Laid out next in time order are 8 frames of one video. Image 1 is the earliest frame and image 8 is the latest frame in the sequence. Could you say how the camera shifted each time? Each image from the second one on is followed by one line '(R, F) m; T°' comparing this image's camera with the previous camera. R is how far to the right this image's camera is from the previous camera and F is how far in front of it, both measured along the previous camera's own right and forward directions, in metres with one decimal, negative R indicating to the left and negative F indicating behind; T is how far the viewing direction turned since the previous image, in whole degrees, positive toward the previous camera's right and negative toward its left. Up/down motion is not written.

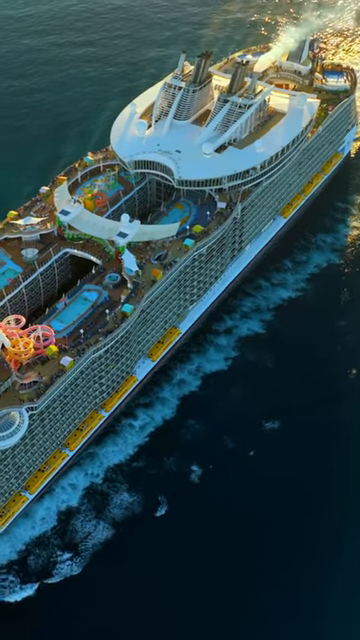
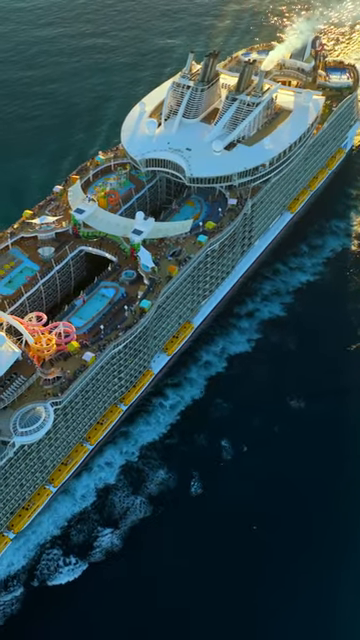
(-2.3, -1.6) m; +1°
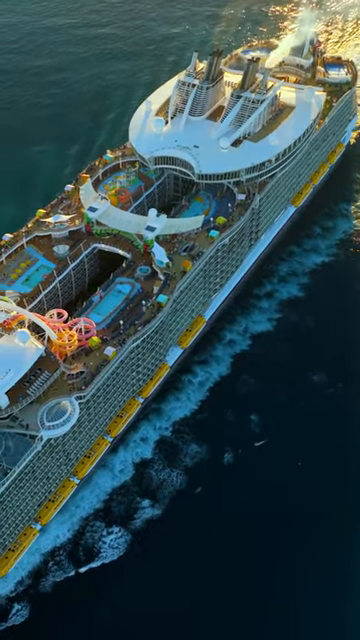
(-2.8, -1.8) m; +1°
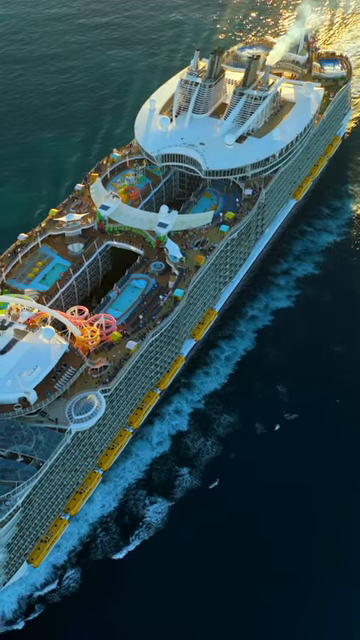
(-3.4, -2.0) m; +2°
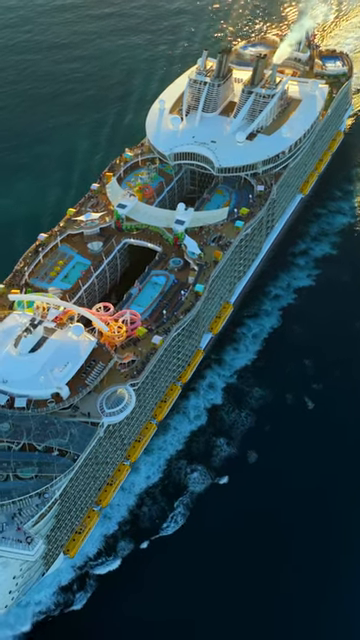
(-3.6, -1.9) m; +1°
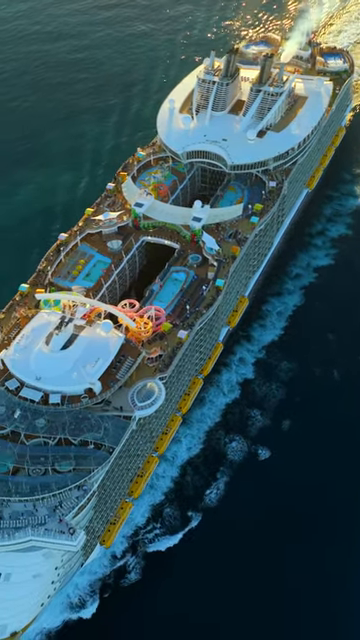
(-3.8, -2.0) m; +1°
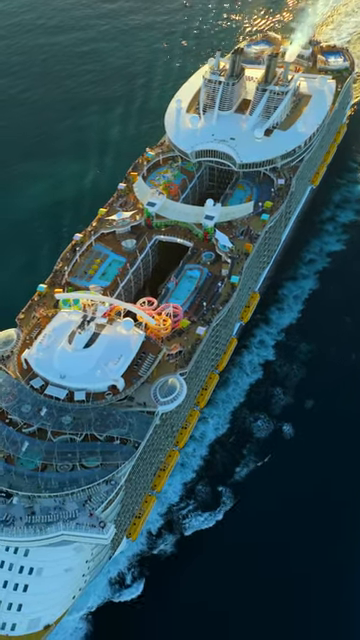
(-2.9, -1.5) m; +1°
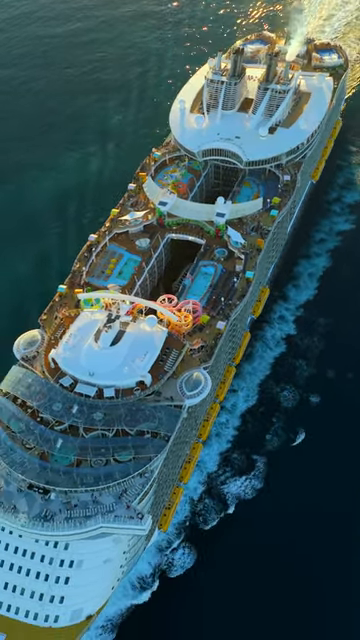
(-4.4, -2.0) m; +2°
